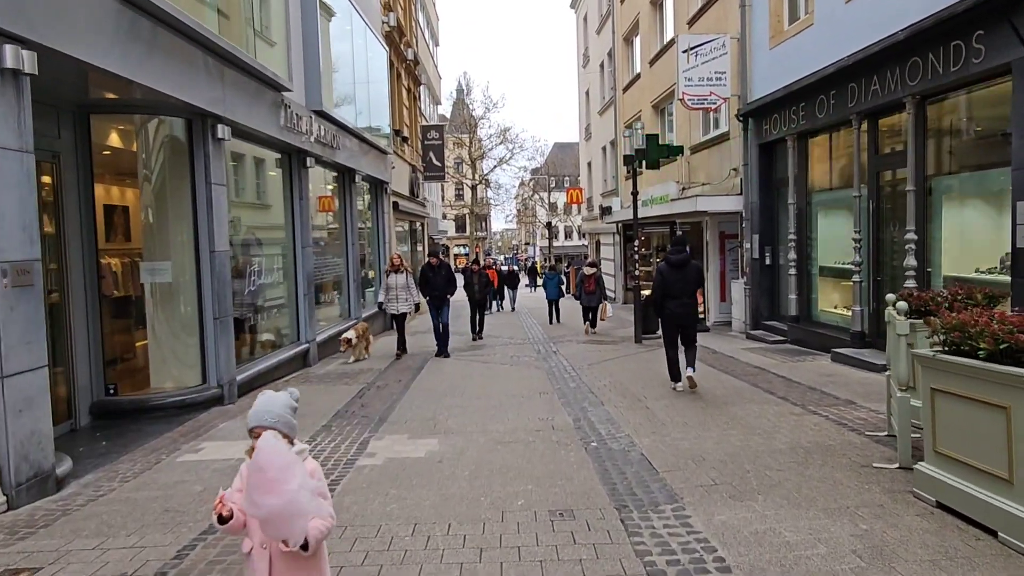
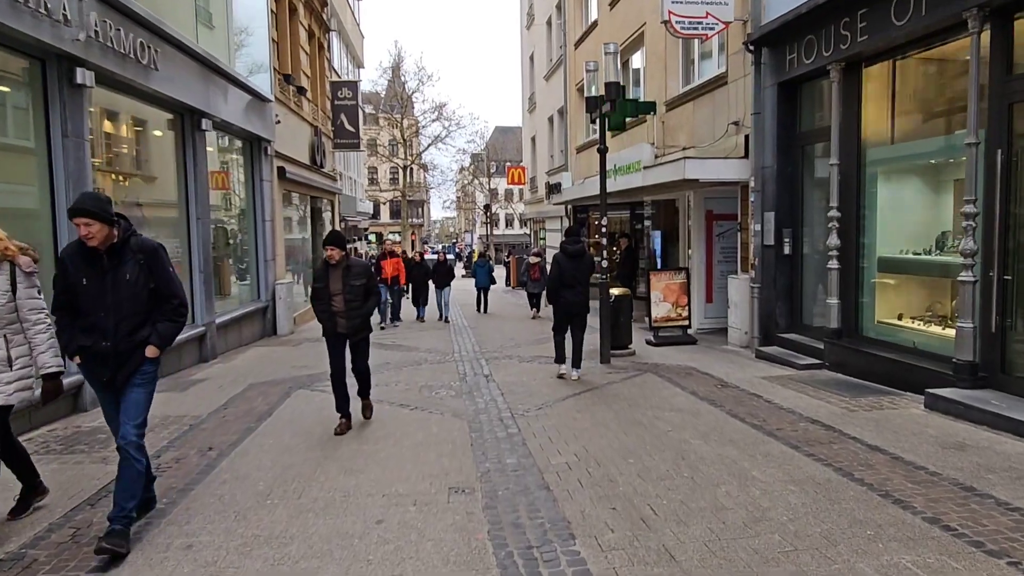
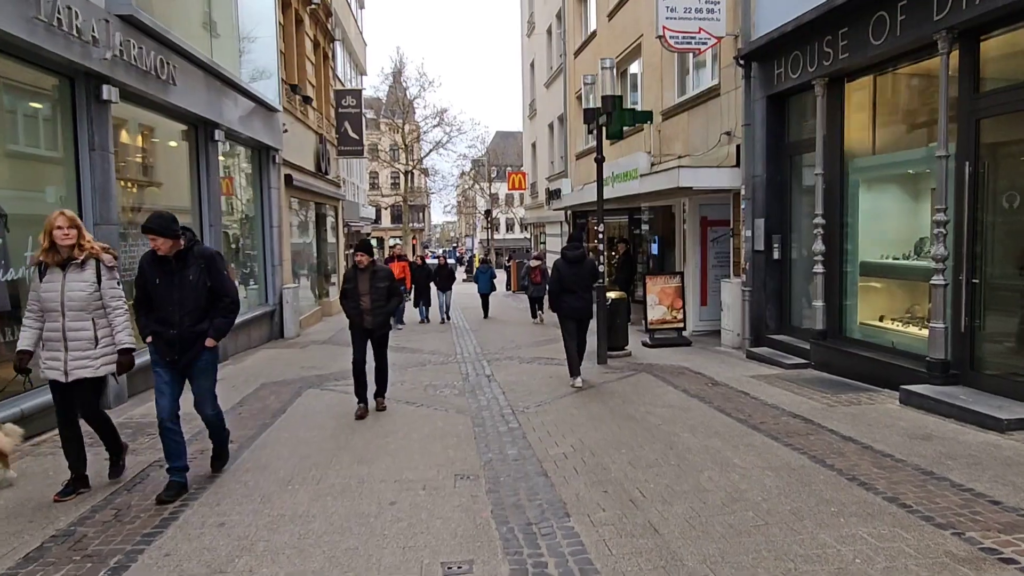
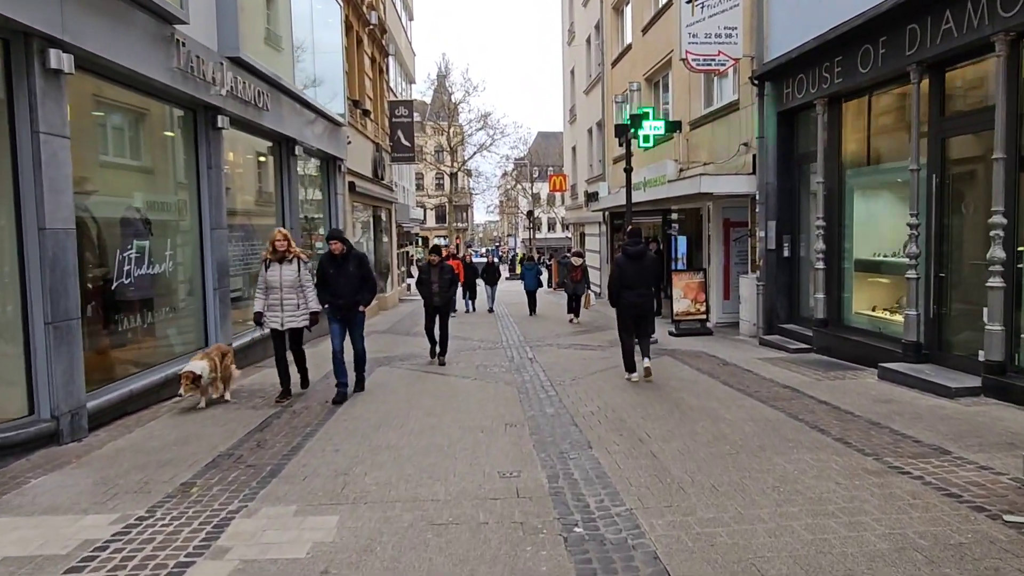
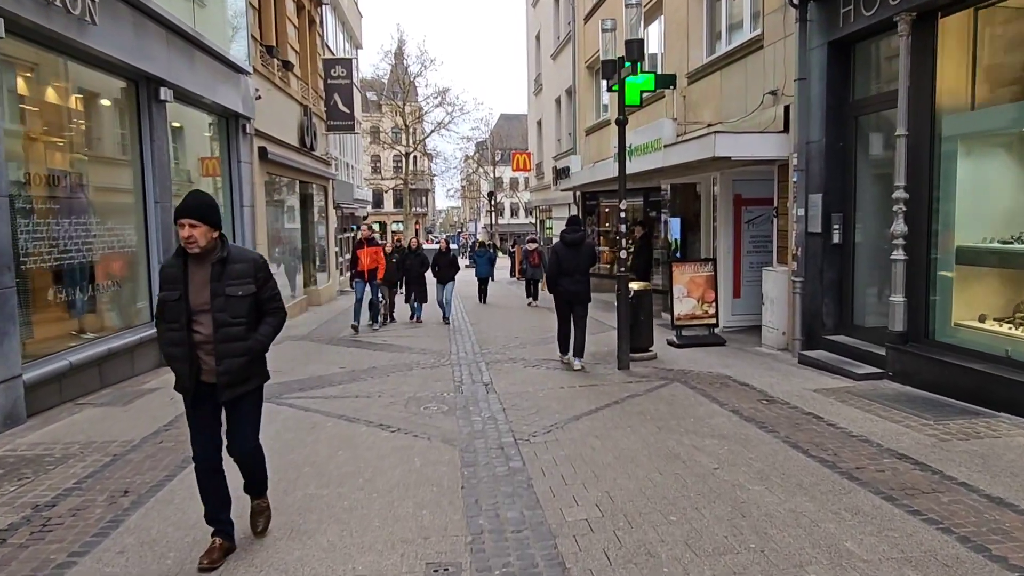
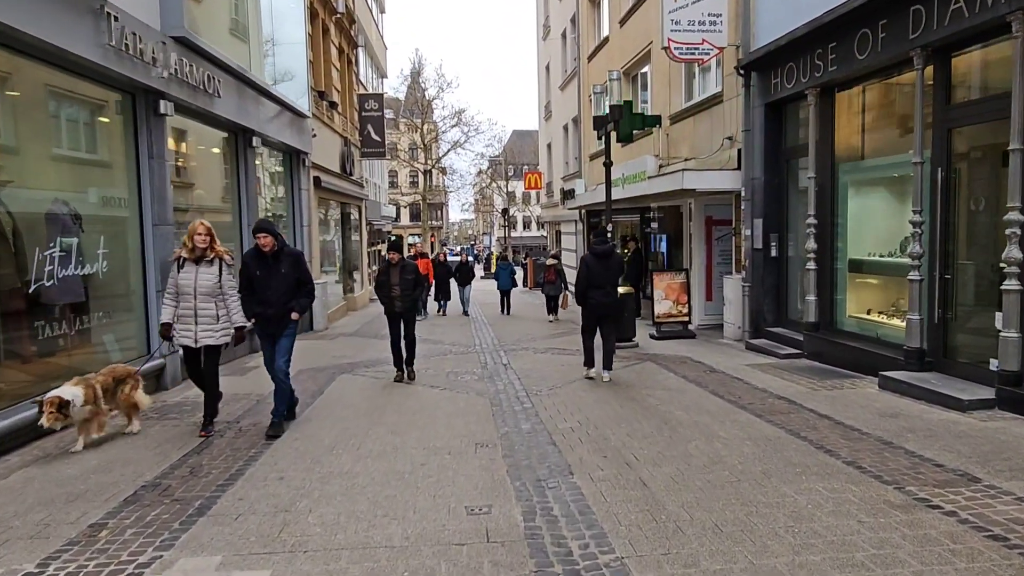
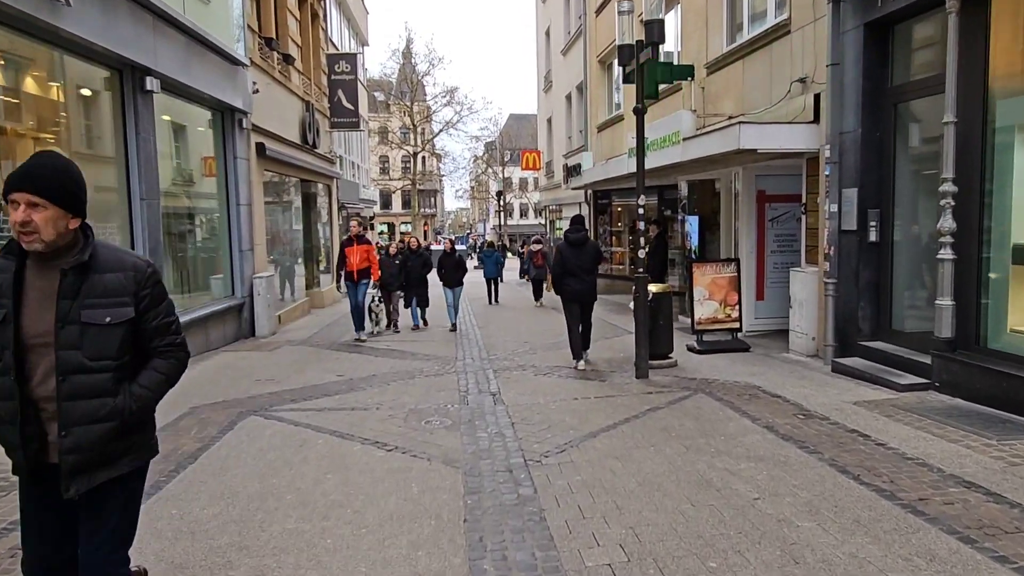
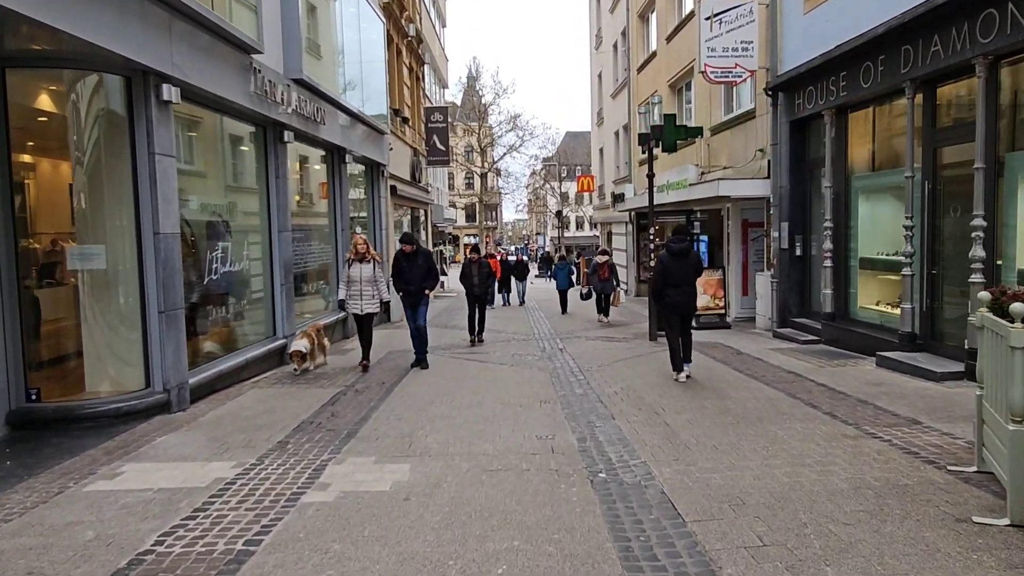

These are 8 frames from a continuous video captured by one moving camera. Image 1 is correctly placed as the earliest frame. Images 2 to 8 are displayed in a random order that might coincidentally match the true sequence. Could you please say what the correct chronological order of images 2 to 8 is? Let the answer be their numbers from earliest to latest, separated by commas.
8, 4, 6, 3, 2, 5, 7
